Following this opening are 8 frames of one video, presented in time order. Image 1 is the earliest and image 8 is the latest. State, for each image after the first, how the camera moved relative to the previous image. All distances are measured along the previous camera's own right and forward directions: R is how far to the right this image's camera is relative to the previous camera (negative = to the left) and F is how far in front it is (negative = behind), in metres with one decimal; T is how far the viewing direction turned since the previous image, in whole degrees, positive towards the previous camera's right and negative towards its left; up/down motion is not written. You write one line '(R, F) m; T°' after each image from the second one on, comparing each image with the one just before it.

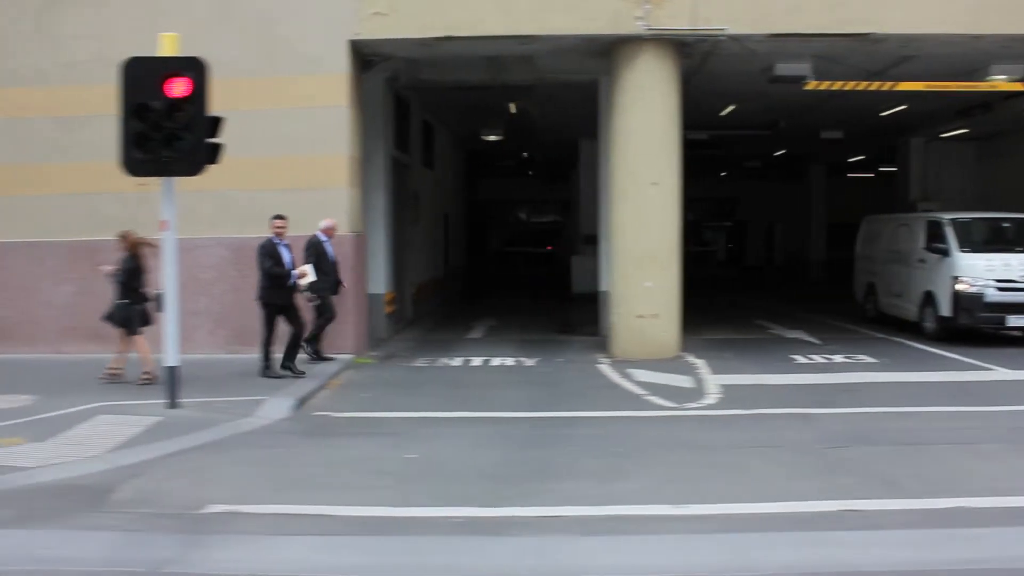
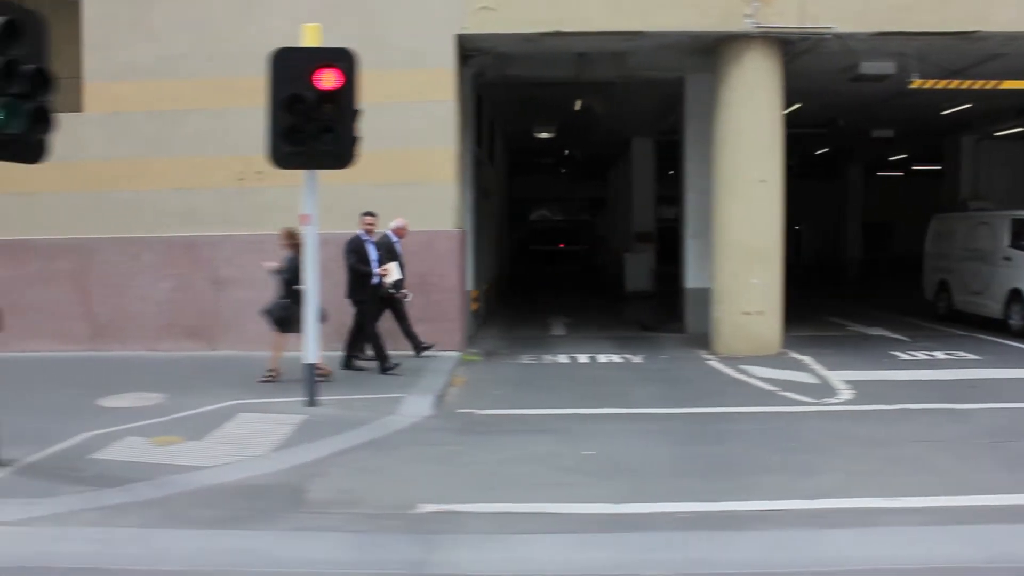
(-1.7, +0.1) m; +2°
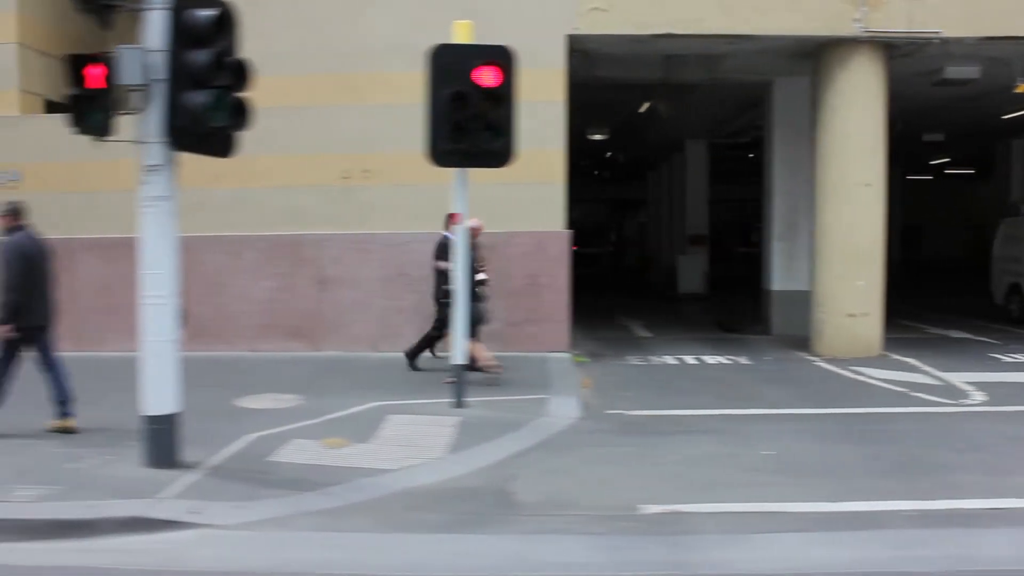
(-1.8, +0.1) m; +2°
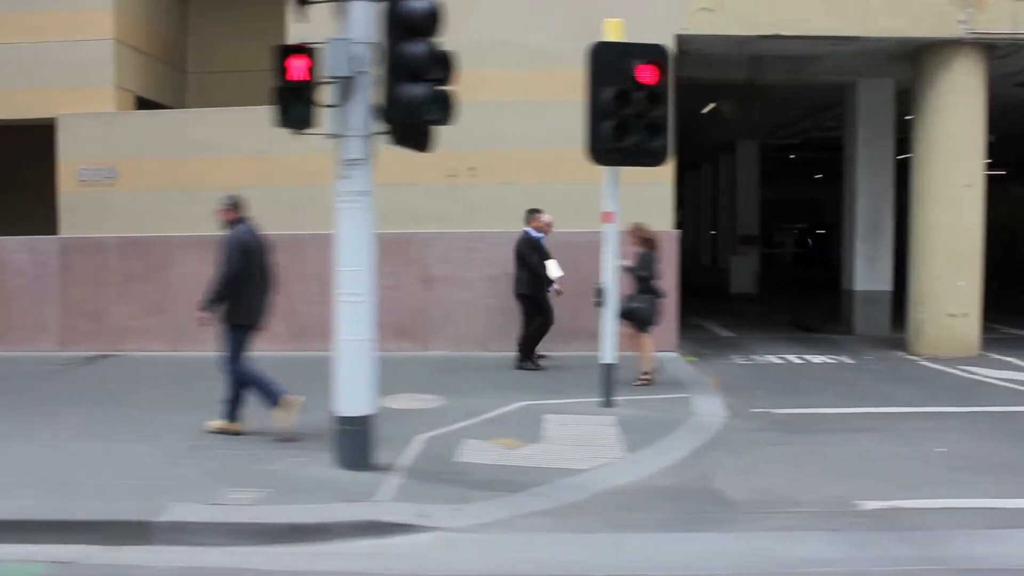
(-1.7, +0.1) m; +2°
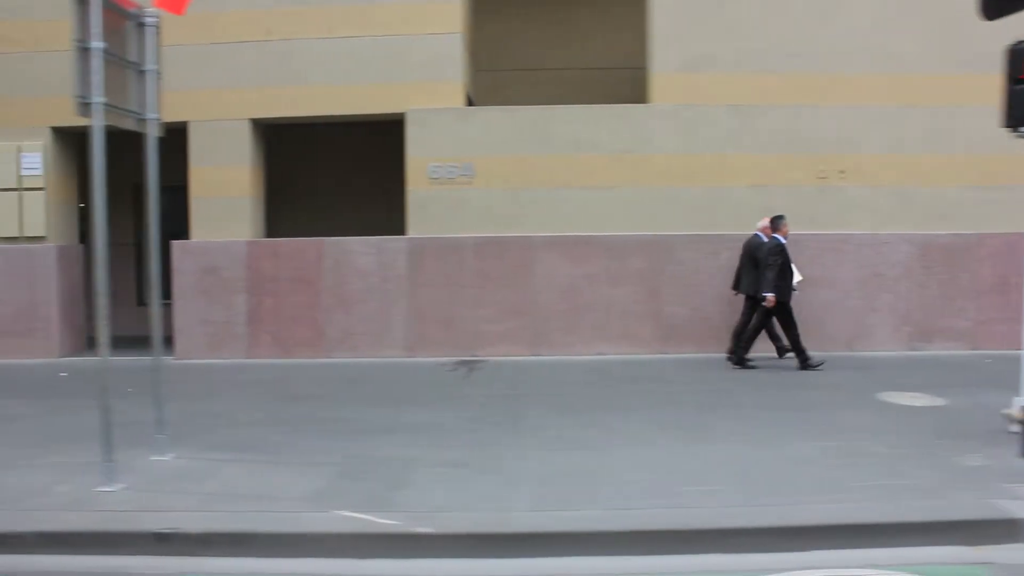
(-6.0, +0.4) m; +6°
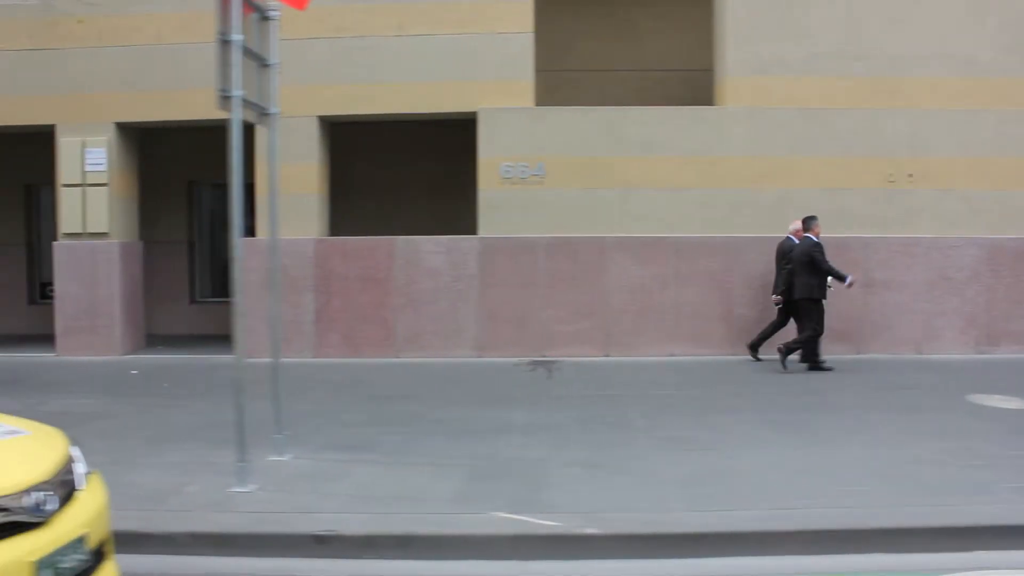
(-1.2, 0.0) m; +1°
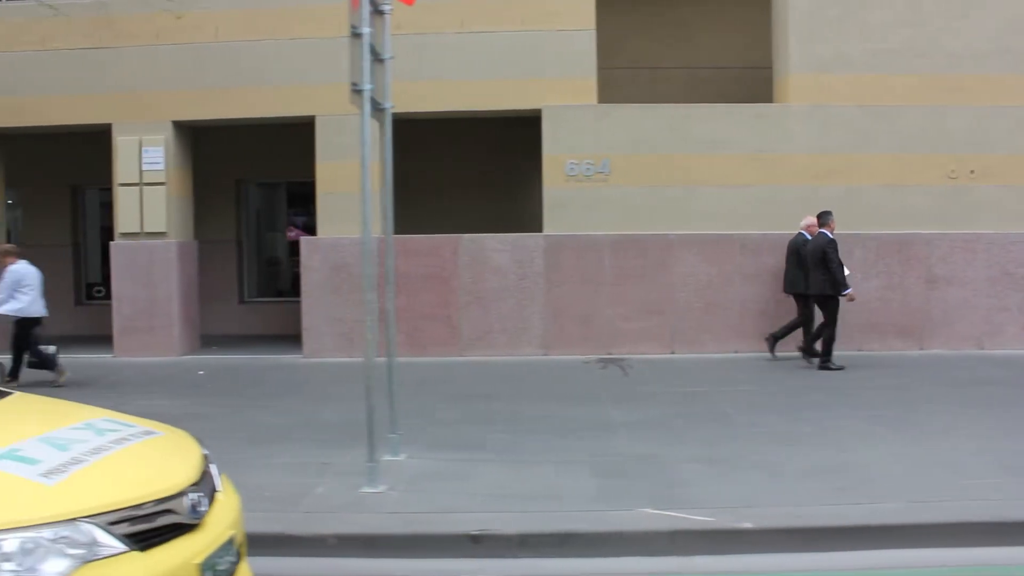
(-1.1, +0.1) m; +1°
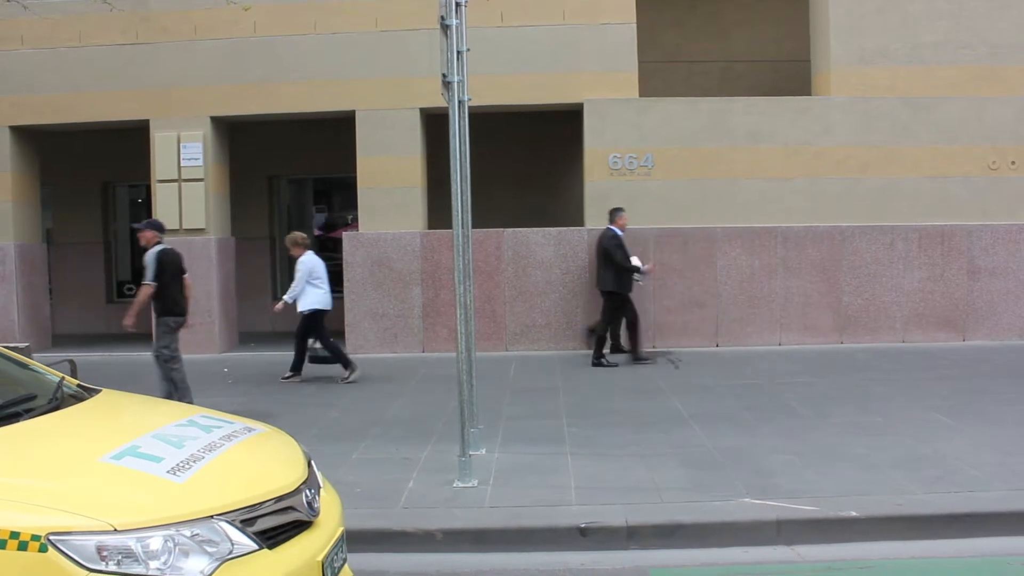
(-0.8, 0.0) m; +1°
